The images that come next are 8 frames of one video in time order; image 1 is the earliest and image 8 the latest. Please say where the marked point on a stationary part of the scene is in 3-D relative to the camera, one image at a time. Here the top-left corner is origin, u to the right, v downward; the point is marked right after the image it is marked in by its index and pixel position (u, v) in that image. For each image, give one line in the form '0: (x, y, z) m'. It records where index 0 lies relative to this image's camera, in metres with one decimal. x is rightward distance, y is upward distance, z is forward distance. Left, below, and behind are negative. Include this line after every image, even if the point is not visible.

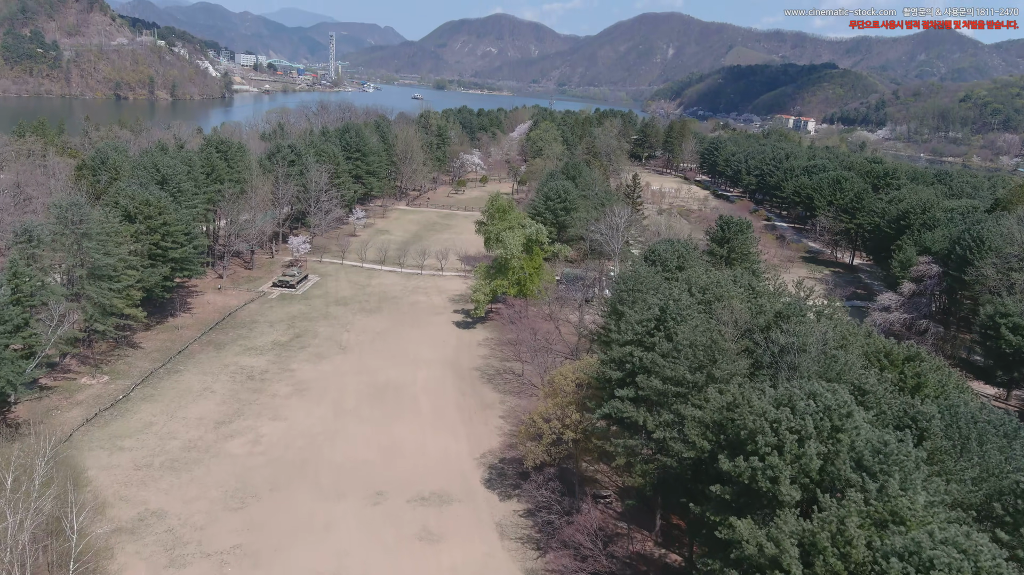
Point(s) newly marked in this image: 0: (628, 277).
0: (+2.9, +0.3, +19.4) m
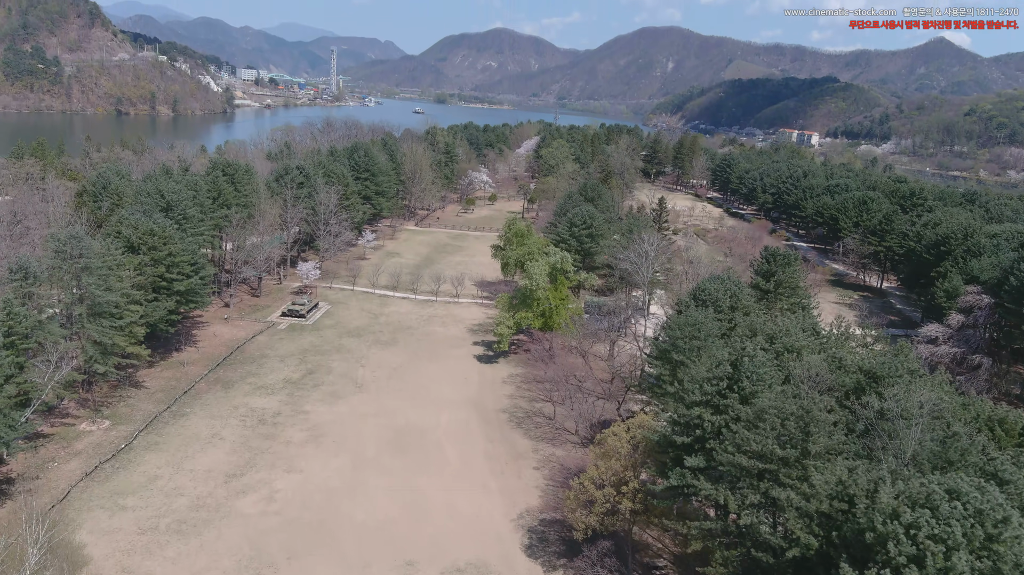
0: (+3.9, -0.7, +17.6) m
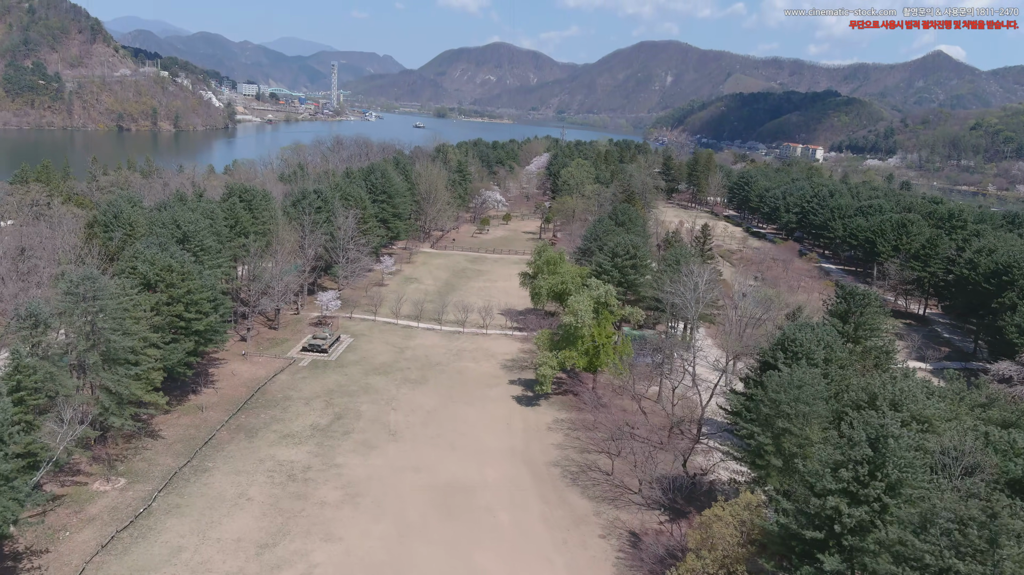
0: (+5.4, -1.8, +15.6) m
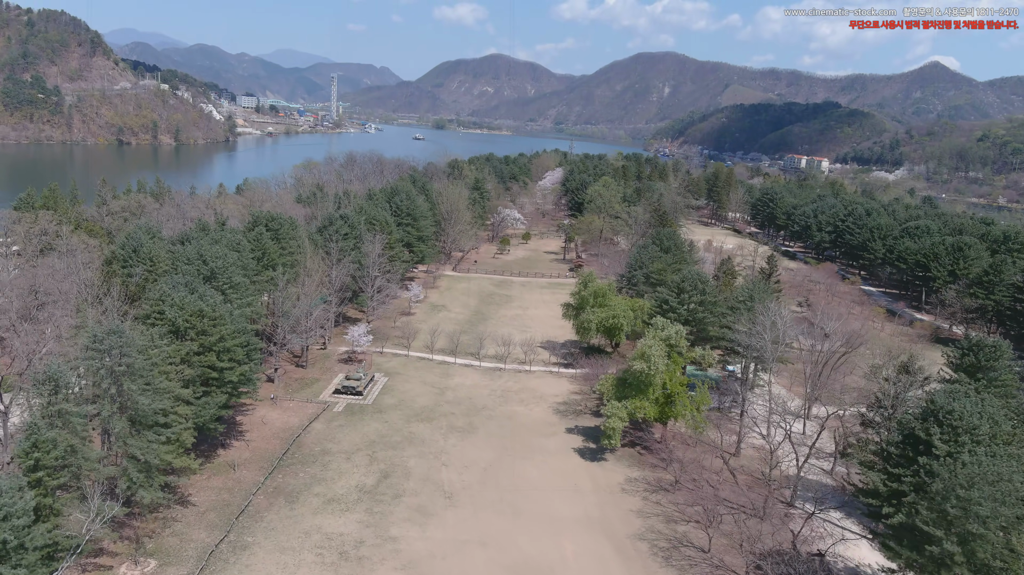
0: (+7.4, -3.0, +13.1) m
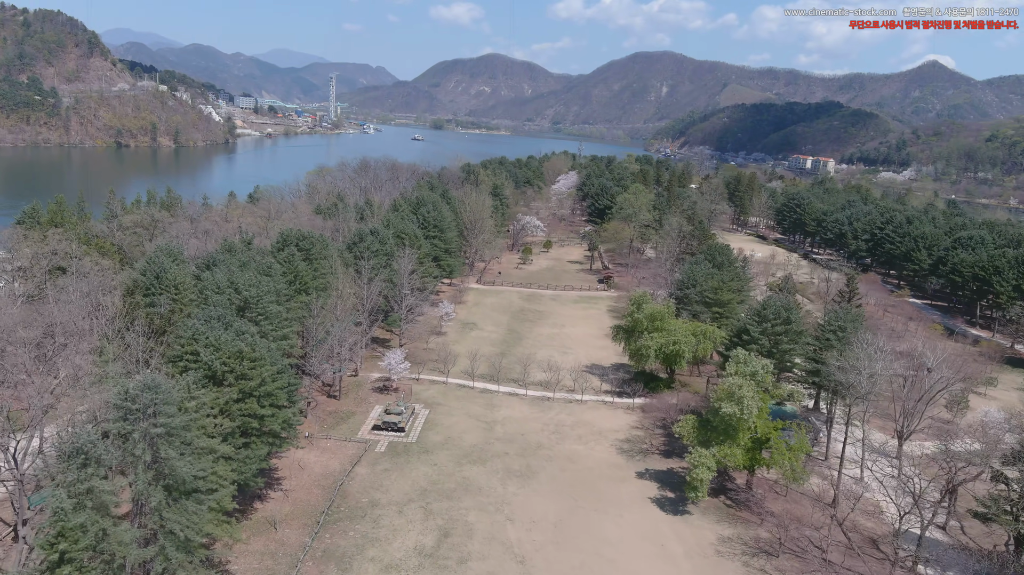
0: (+9.5, -3.9, +10.5) m
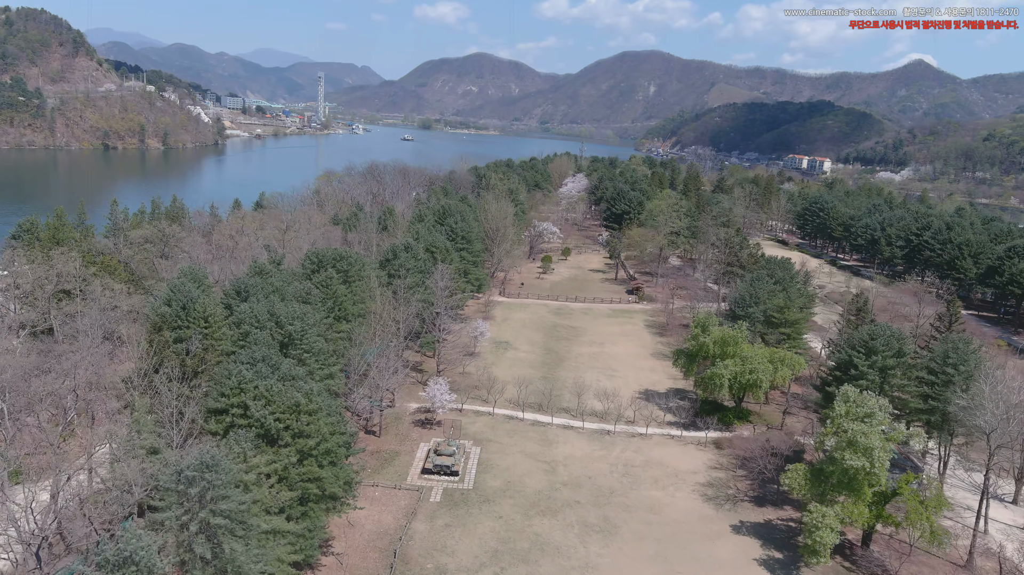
0: (+11.9, -4.7, +7.7) m
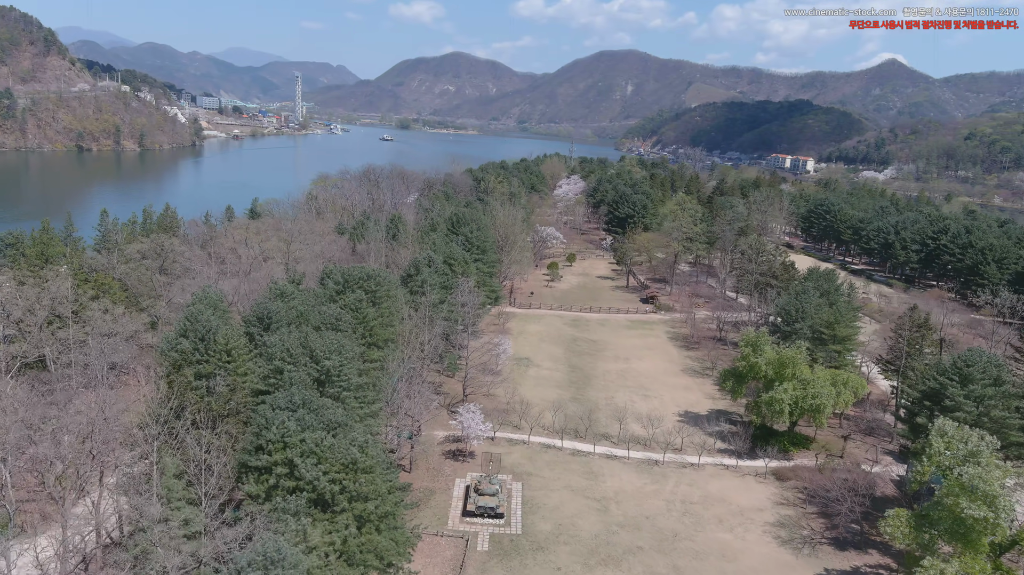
0: (+13.8, -5.2, +5.8) m
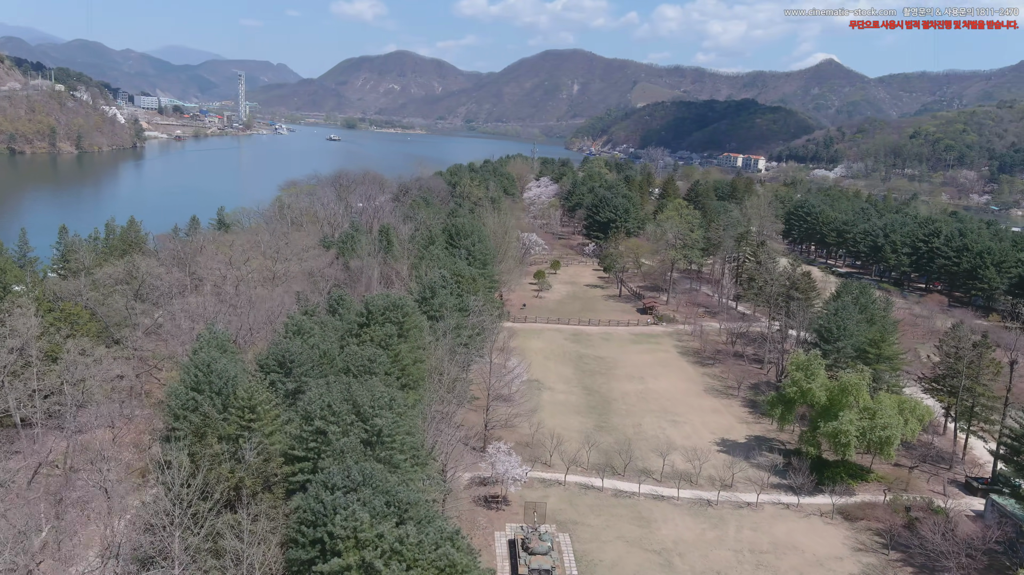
0: (+16.3, -5.8, +4.0) m
